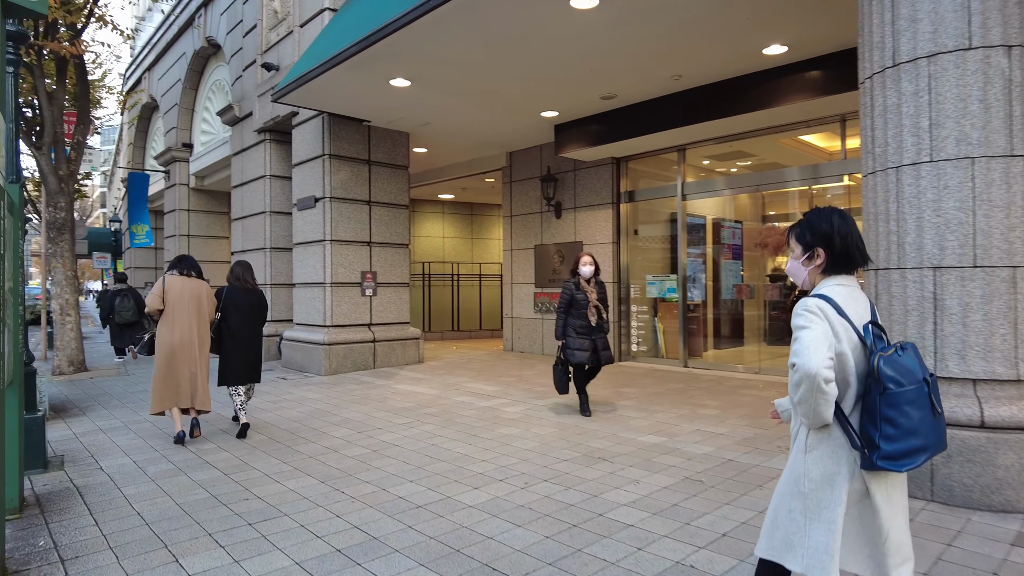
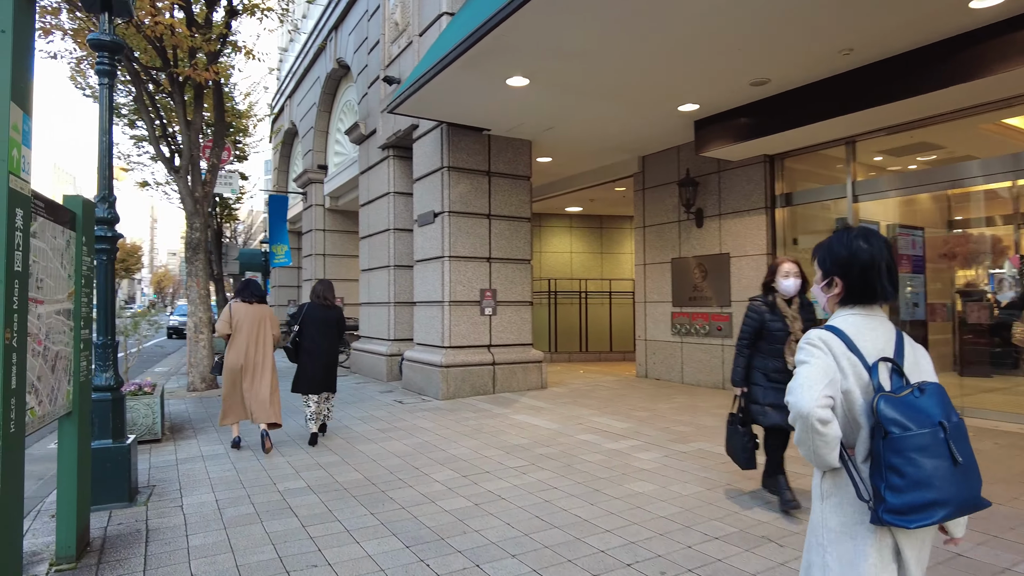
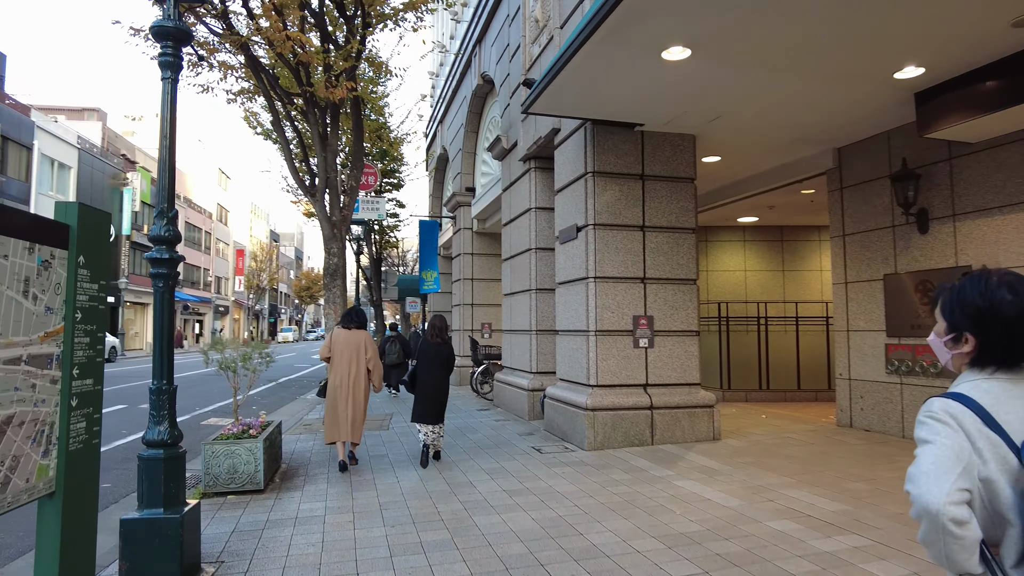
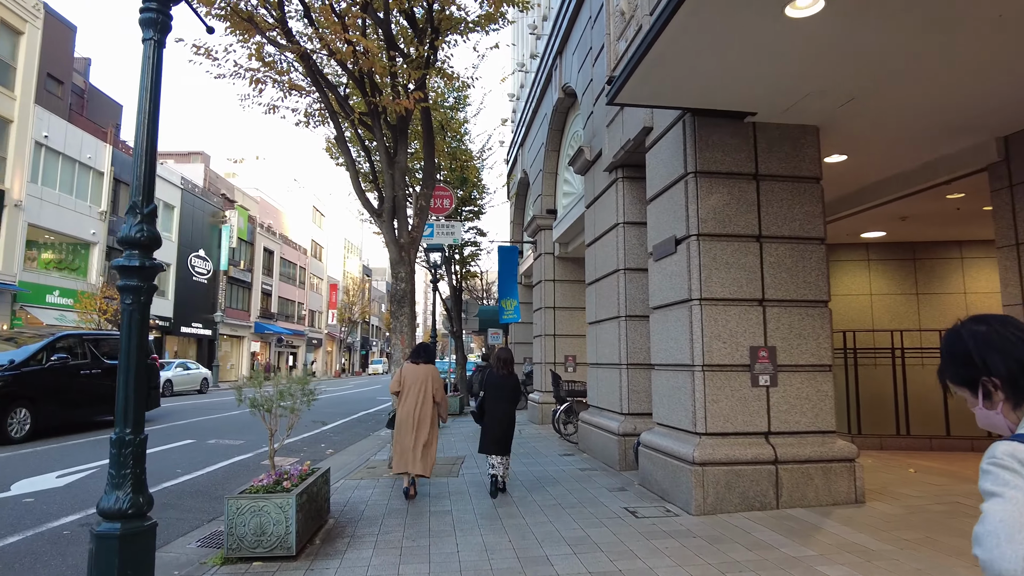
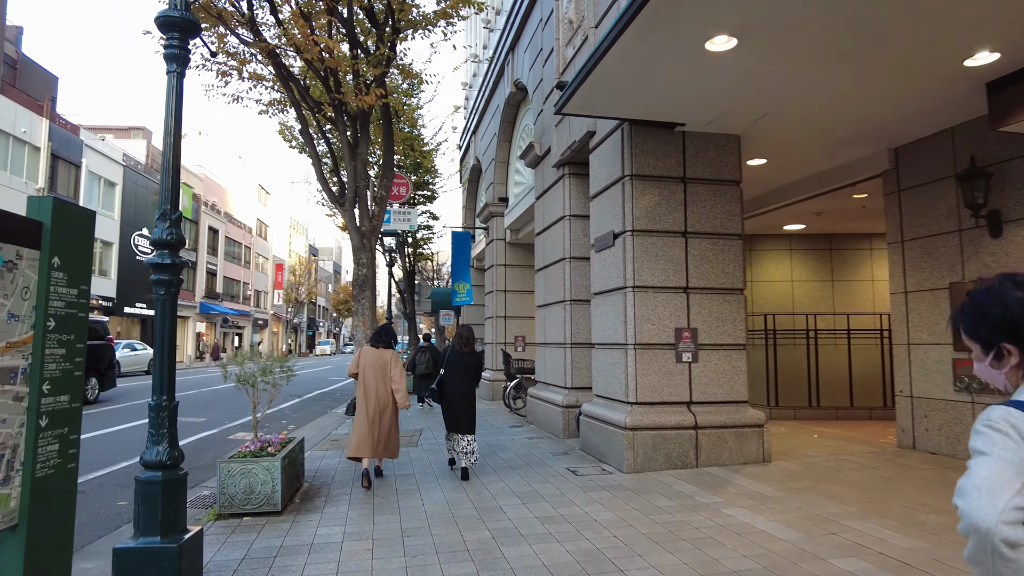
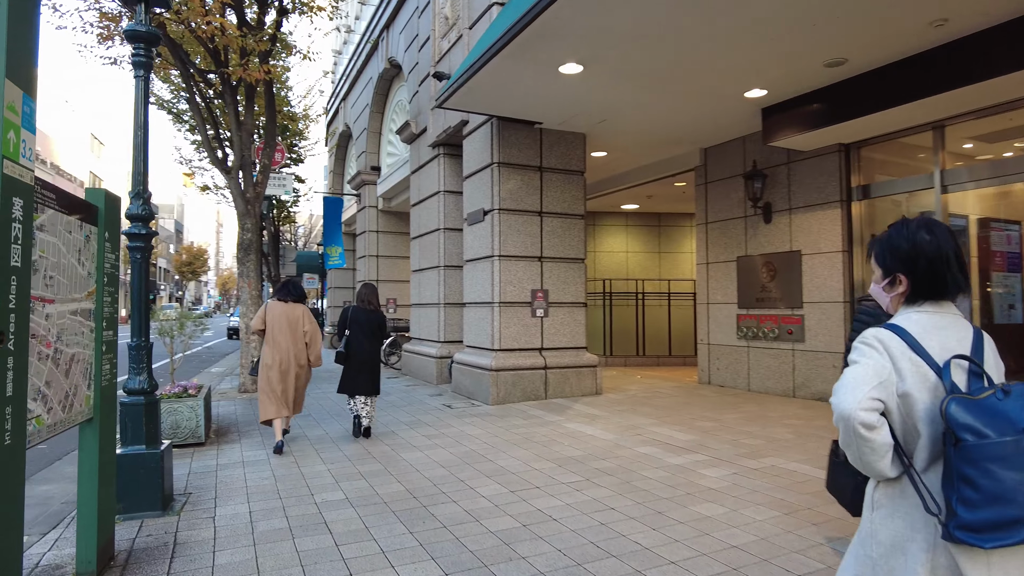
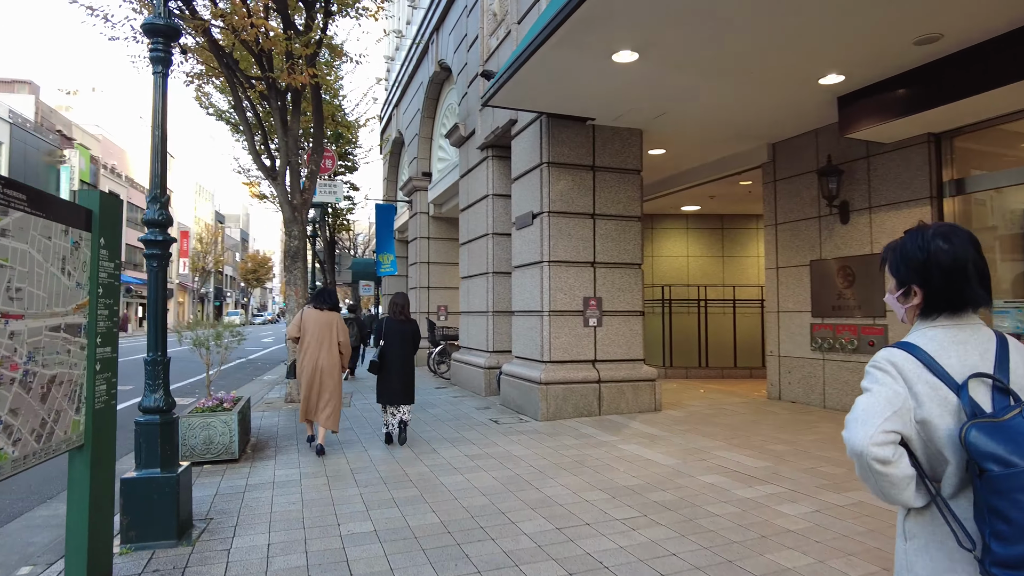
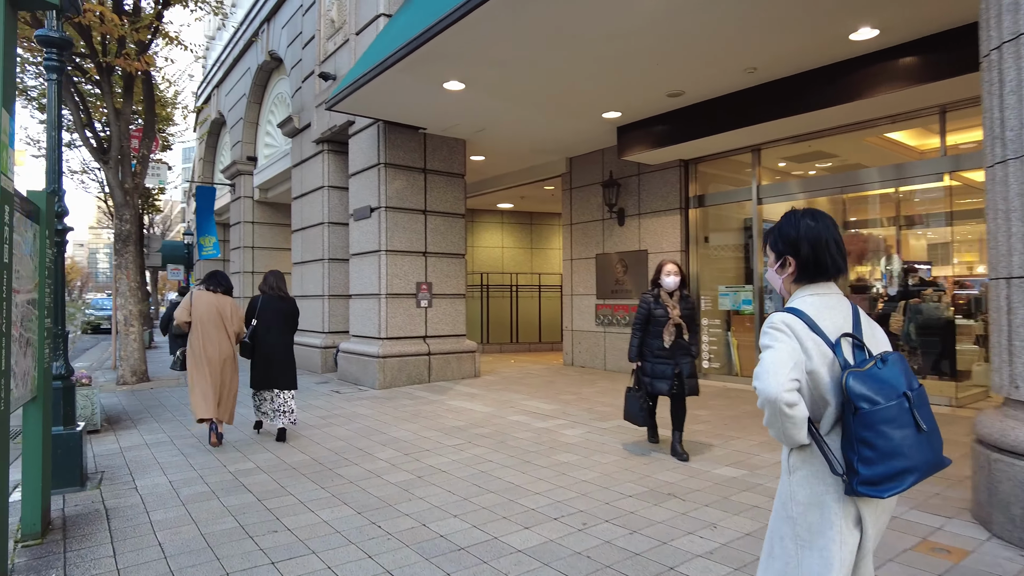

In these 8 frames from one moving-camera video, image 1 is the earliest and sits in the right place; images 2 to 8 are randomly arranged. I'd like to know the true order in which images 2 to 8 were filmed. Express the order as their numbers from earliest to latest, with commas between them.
8, 2, 6, 7, 3, 5, 4
